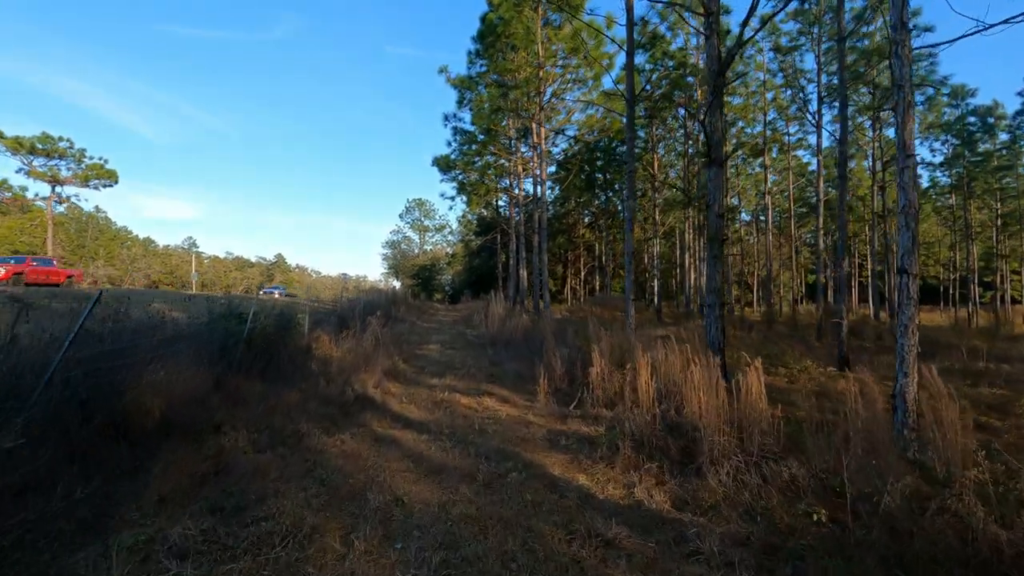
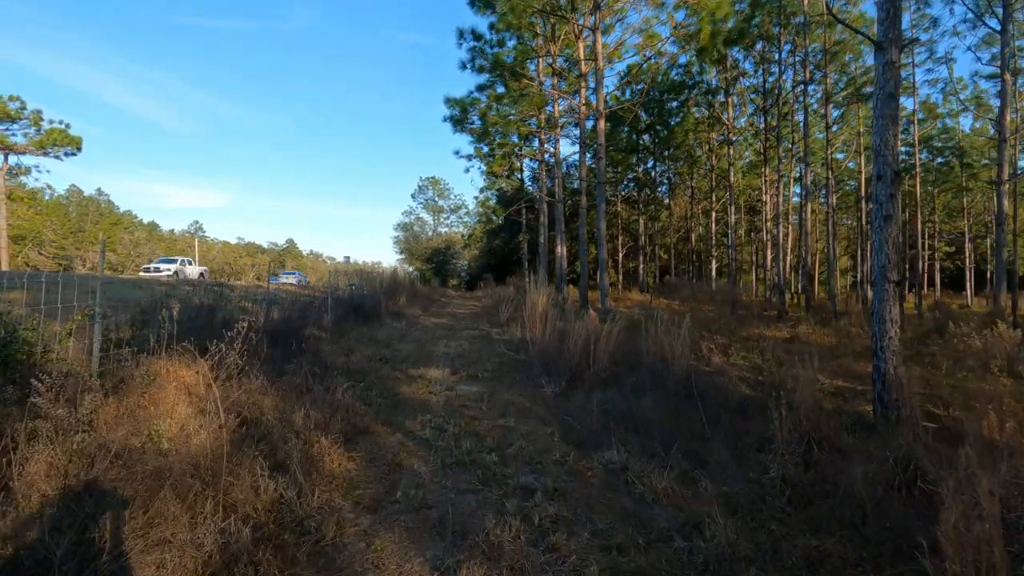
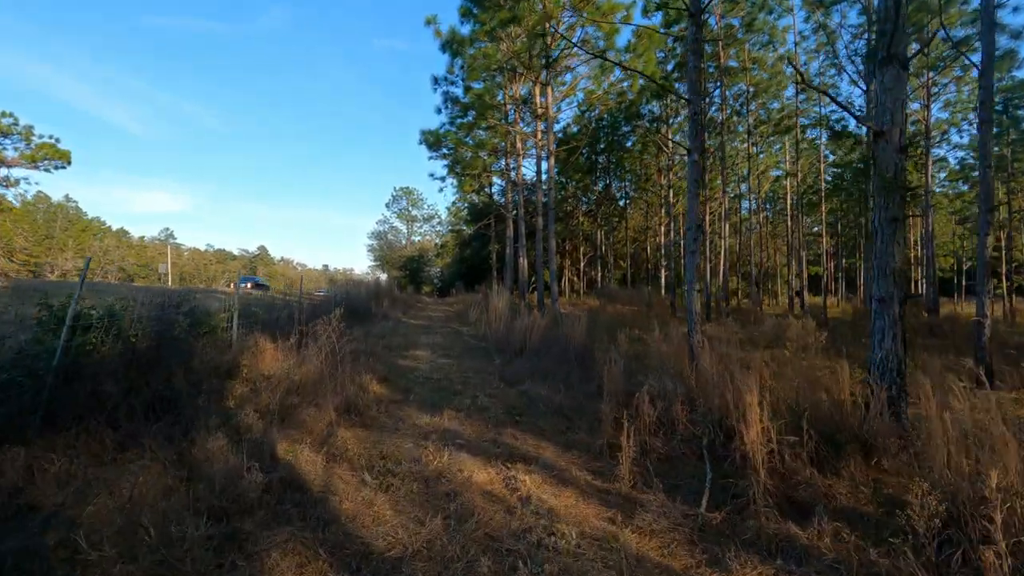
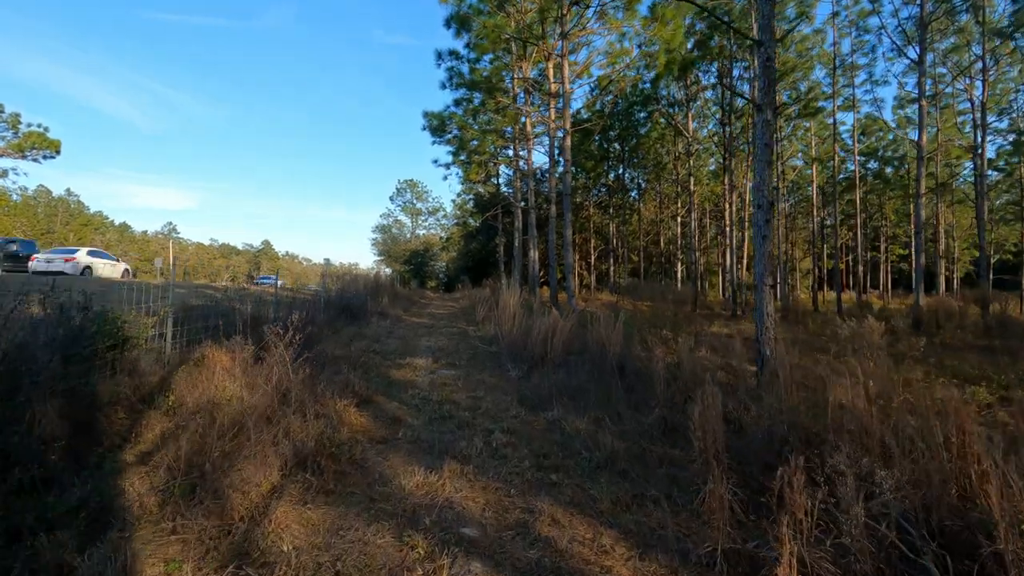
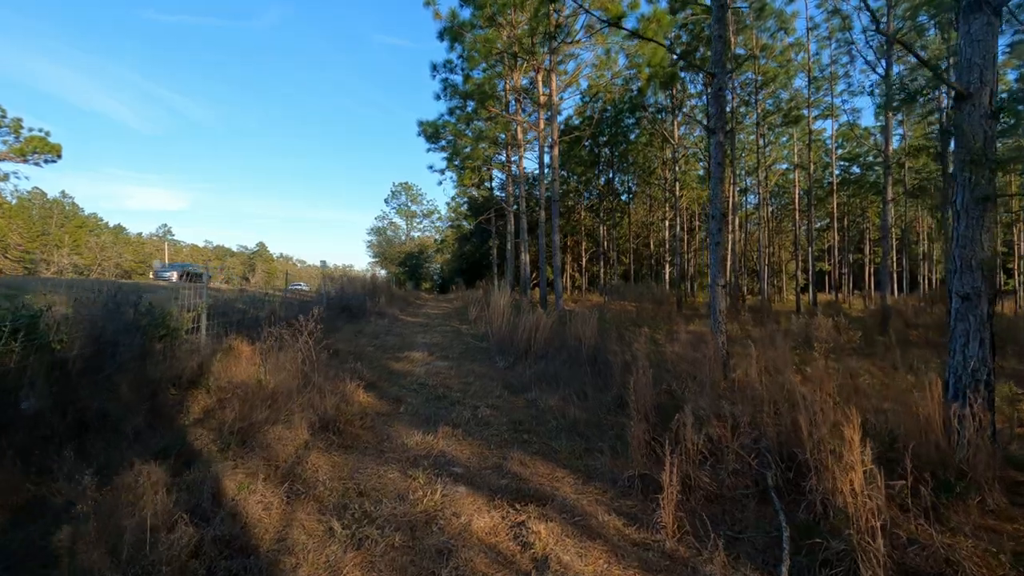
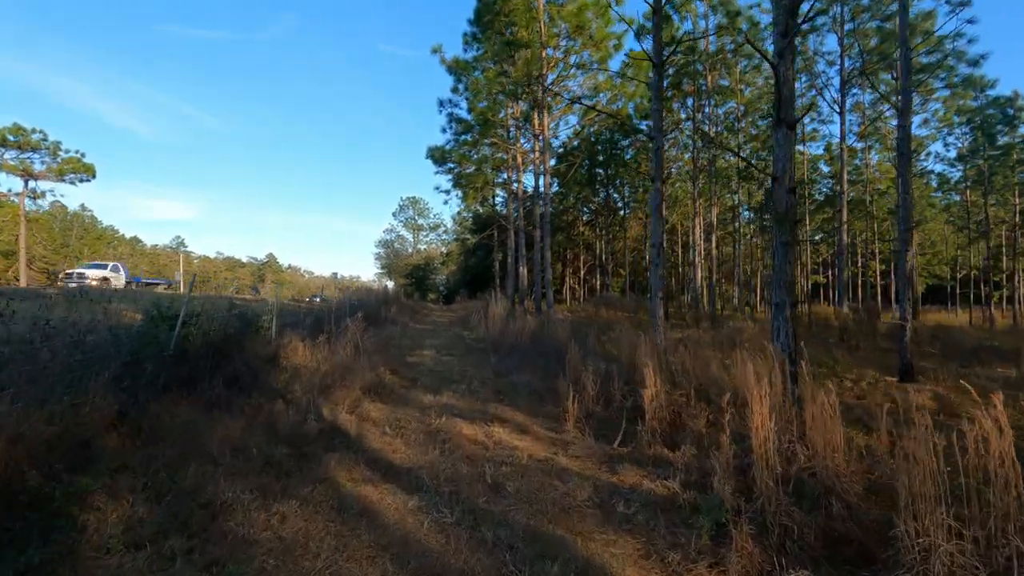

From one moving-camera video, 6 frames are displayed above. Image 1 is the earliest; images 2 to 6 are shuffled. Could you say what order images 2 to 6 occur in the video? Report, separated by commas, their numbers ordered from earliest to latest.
6, 3, 5, 4, 2
